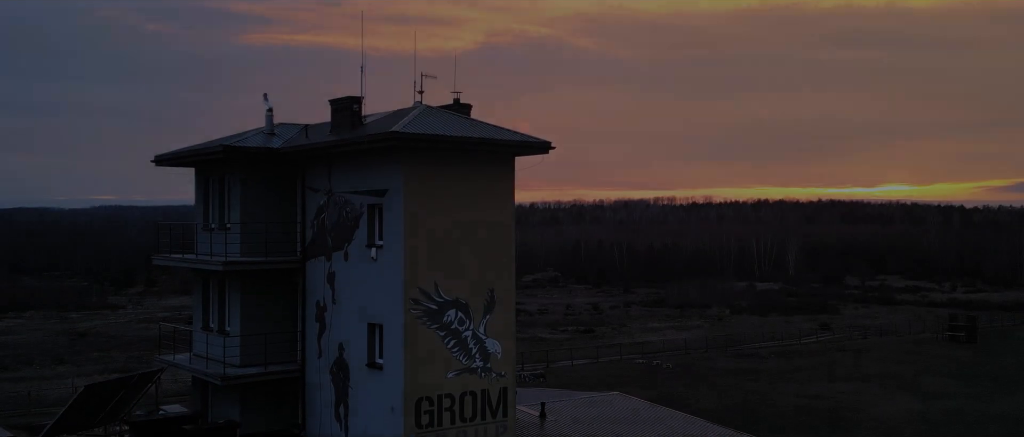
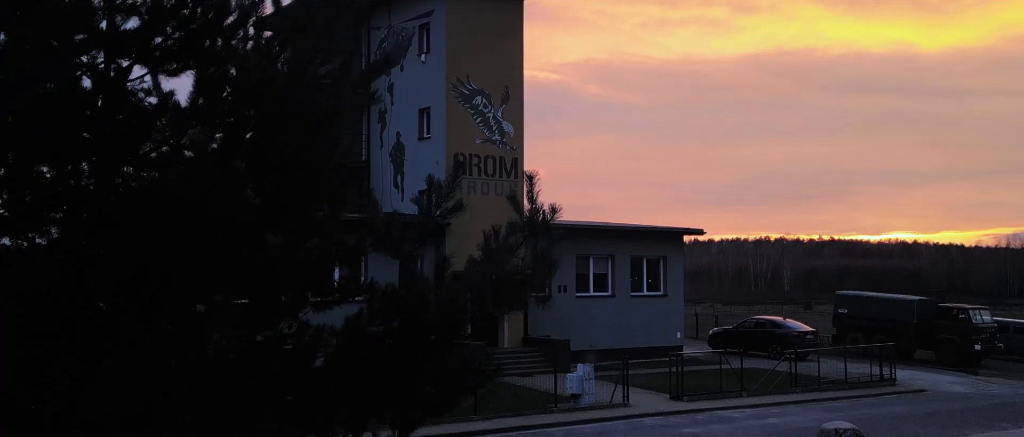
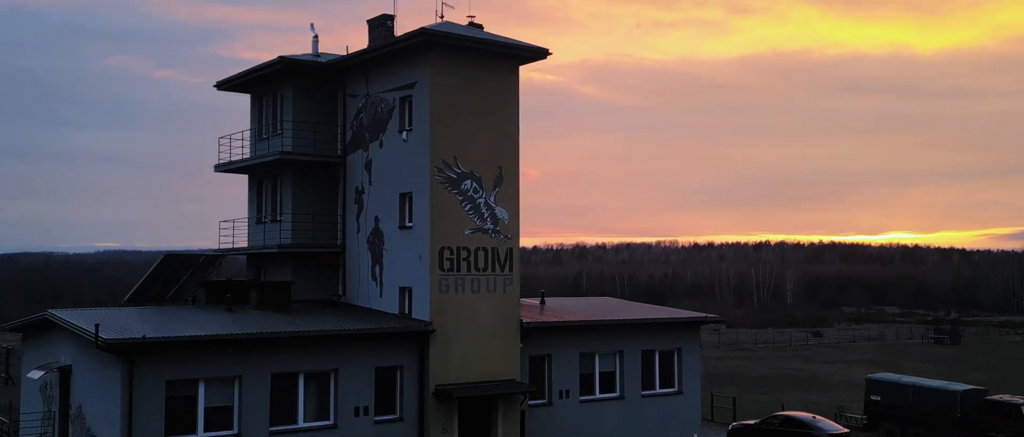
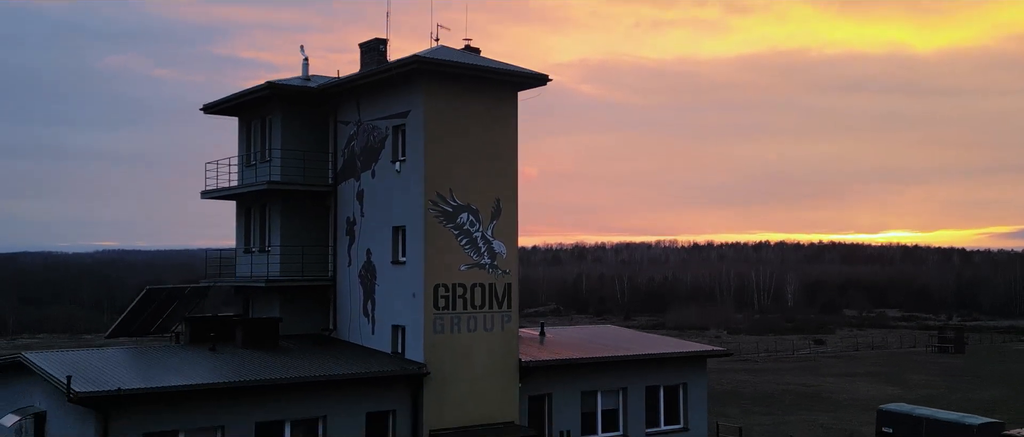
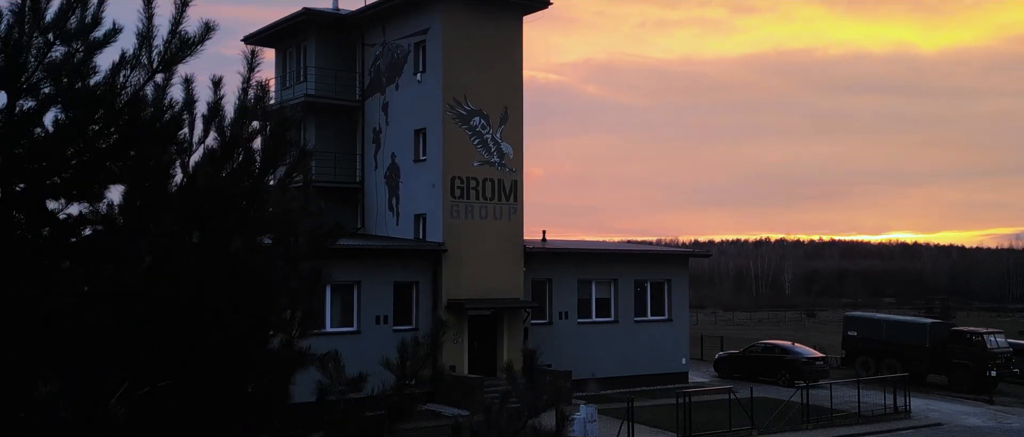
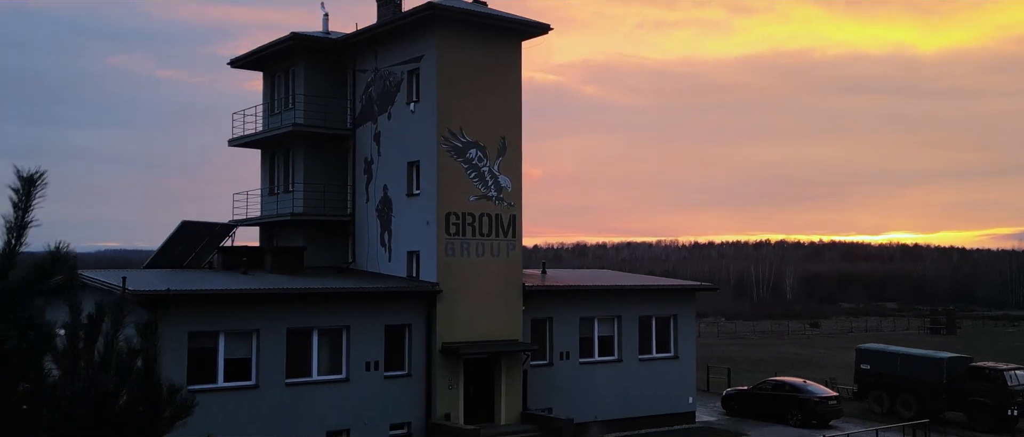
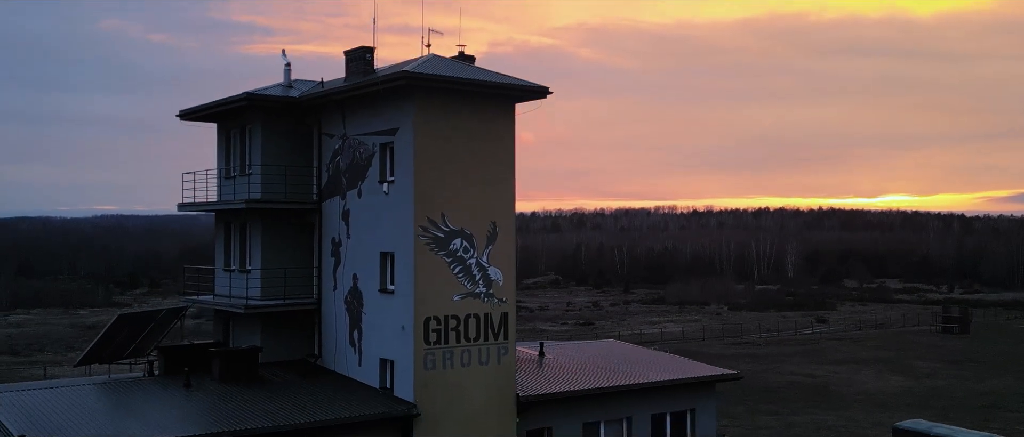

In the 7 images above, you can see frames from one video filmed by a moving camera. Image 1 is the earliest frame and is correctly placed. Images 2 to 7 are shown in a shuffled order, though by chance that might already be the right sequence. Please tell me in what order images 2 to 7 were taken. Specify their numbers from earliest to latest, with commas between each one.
7, 4, 3, 6, 5, 2
